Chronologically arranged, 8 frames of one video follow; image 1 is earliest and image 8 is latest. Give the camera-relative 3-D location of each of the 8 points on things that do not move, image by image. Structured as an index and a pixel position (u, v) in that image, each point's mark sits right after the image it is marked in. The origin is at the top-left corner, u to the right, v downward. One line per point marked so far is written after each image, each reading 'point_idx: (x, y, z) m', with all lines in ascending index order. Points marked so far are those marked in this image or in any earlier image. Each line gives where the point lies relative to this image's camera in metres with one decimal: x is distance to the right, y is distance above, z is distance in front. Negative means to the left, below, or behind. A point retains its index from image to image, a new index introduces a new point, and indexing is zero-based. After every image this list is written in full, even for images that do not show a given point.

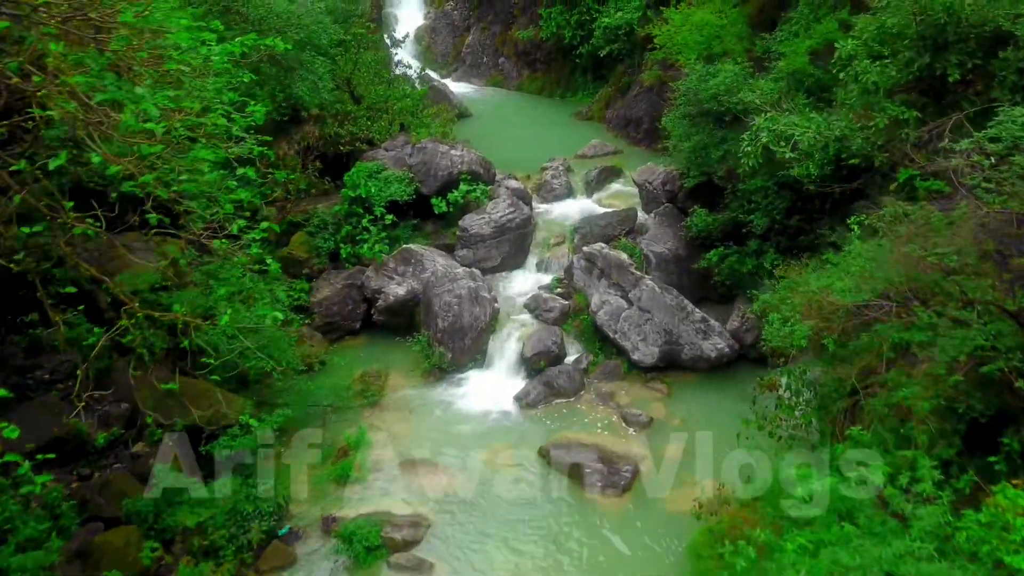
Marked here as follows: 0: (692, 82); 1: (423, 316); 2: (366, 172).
0: (+2.7, +3.1, +12.3) m
1: (-1.3, -0.4, +12.5) m
2: (-2.4, +1.9, +13.7) m
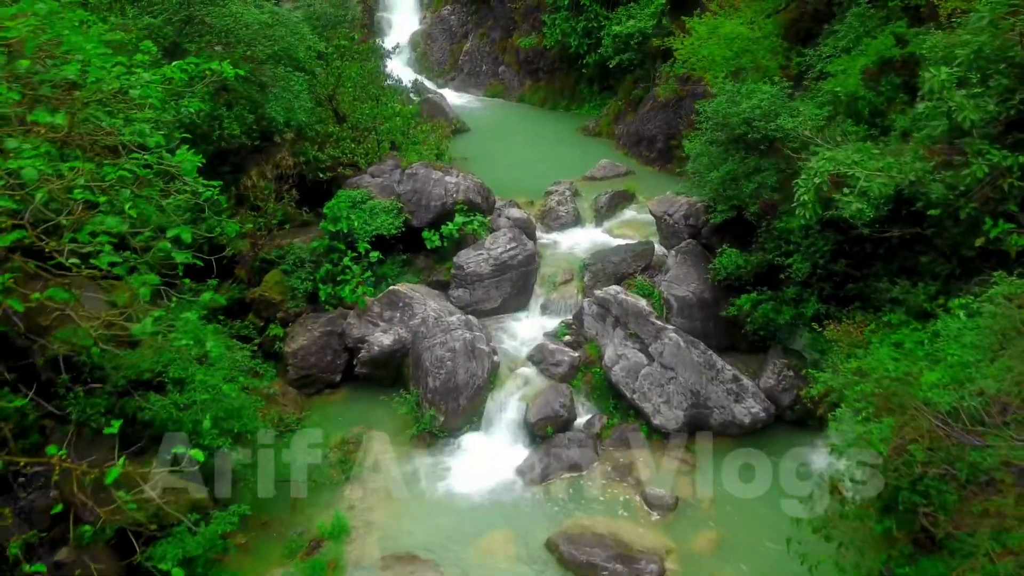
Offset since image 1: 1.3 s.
0: (+2.7, +2.4, +10.7) m
1: (-1.3, -1.1, +10.9) m
2: (-2.4, +1.2, +12.1) m
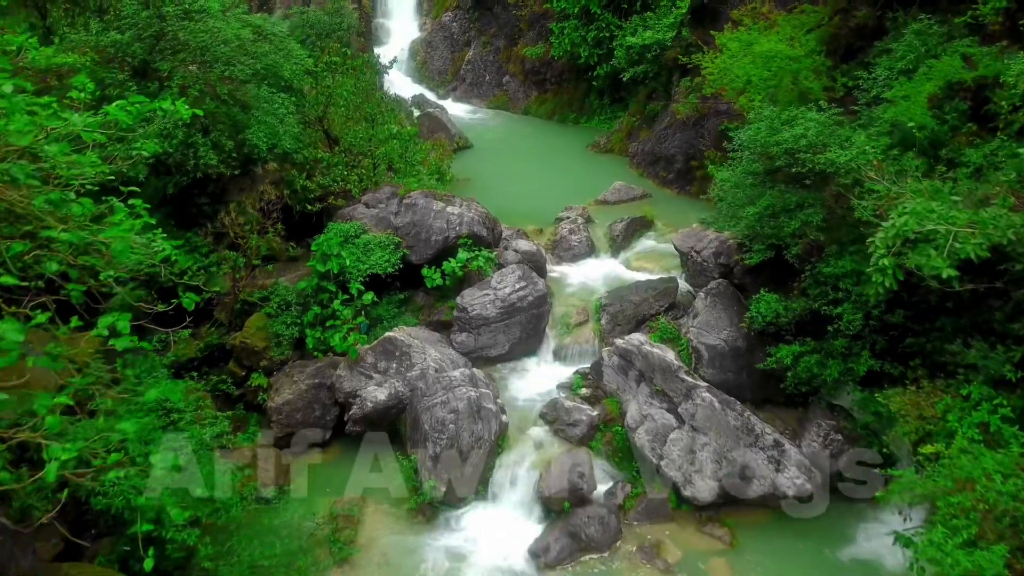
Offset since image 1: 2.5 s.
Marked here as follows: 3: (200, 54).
0: (+2.8, +1.8, +9.5) m
1: (-1.2, -1.7, +9.7) m
2: (-2.3, +0.7, +10.9) m
3: (-3.8, +2.9, +10.1) m
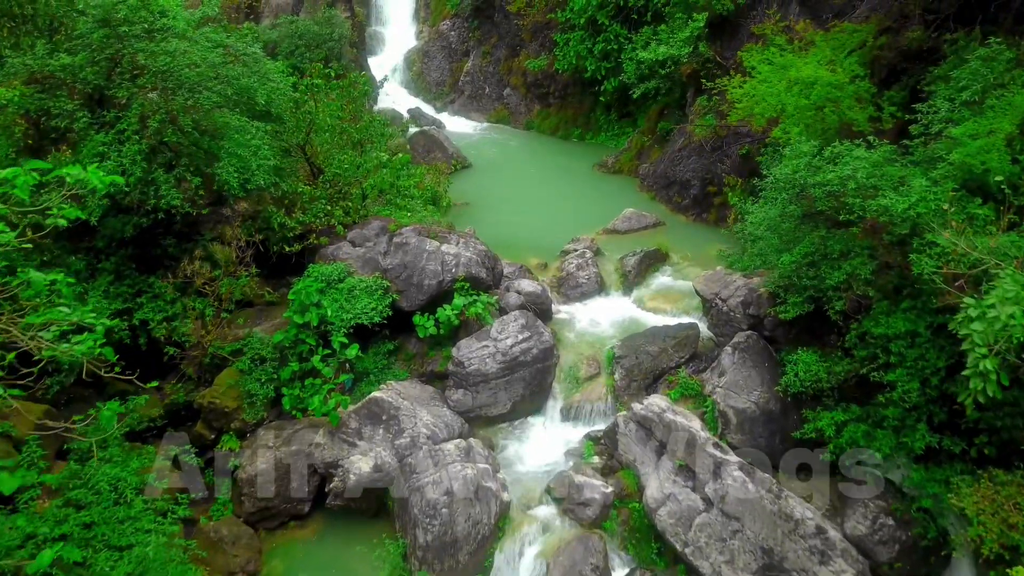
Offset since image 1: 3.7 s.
0: (+2.9, +1.2, +8.4) m
1: (-1.2, -2.3, +8.5) m
2: (-2.3, +0.1, +9.7) m
3: (-3.8, +2.3, +8.9) m
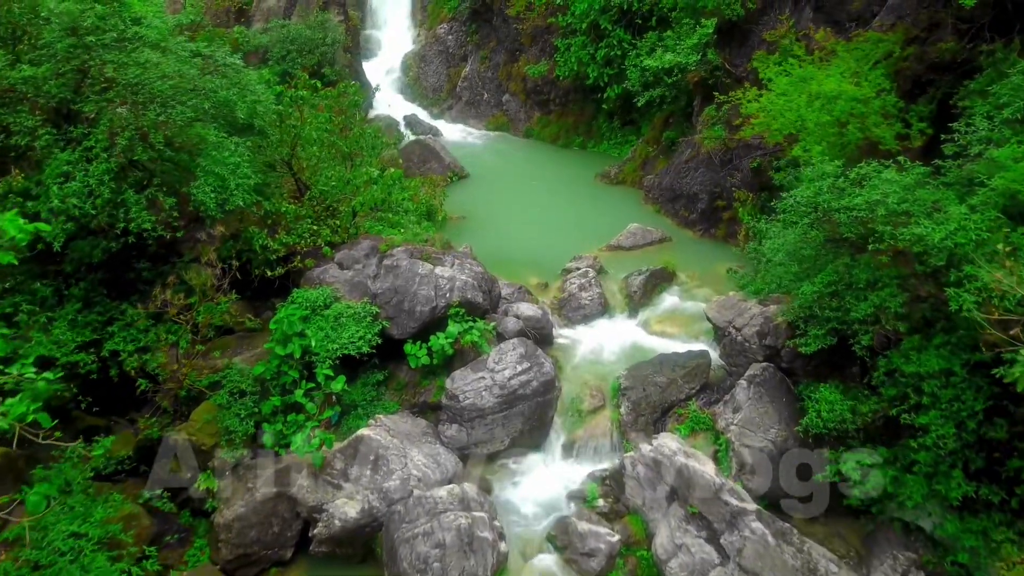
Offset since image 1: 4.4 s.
0: (+2.8, +0.9, +7.7) m
1: (-1.2, -2.6, +7.8) m
2: (-2.3, -0.2, +9.1) m
3: (-3.8, +2.0, +8.2) m
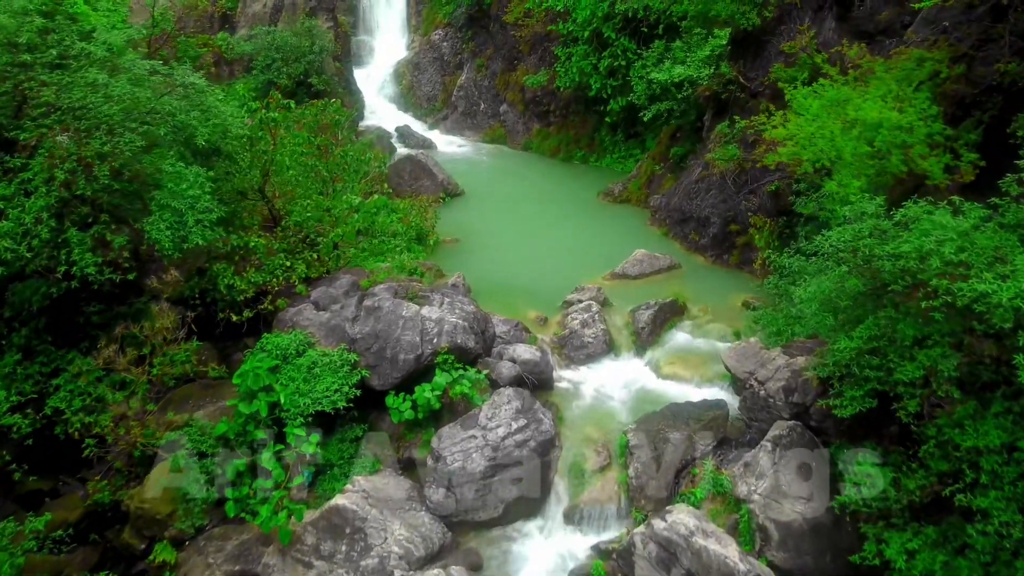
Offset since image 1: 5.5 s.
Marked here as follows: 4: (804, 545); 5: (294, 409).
0: (+2.8, +0.4, +6.7) m
1: (-1.2, -3.0, +6.9) m
2: (-2.3, -0.7, +8.1) m
3: (-3.9, +1.5, +7.3) m
4: (+2.5, -2.2, +7.1) m
5: (-2.0, -1.1, +7.8) m
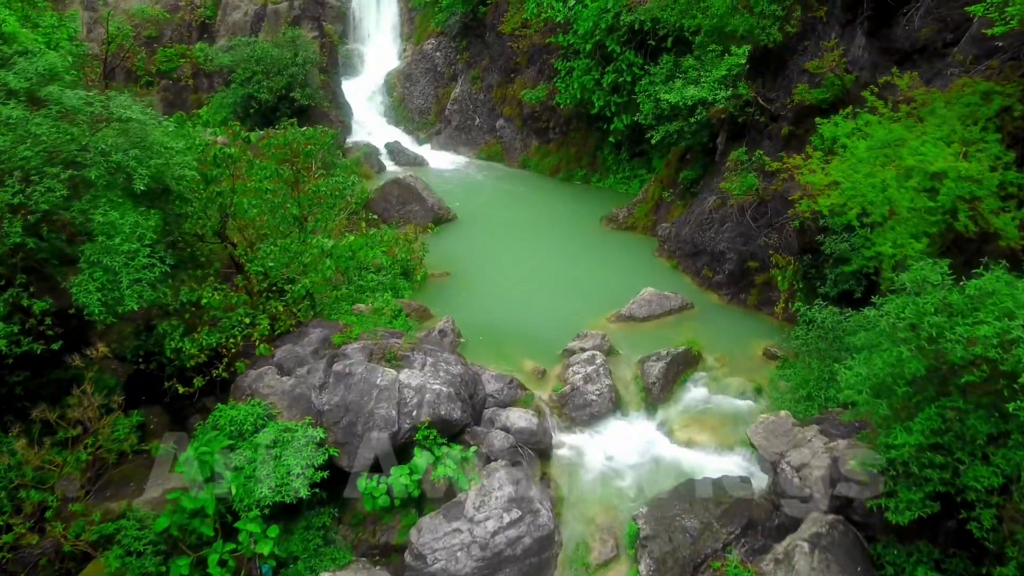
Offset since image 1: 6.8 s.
0: (+2.7, -0.1, +5.6) m
1: (-1.3, -3.6, +5.7) m
2: (-2.4, -1.3, +6.9) m
3: (-4.0, +0.9, +6.1) m
4: (+2.4, -2.8, +5.9) m
5: (-2.1, -1.7, +6.7) m
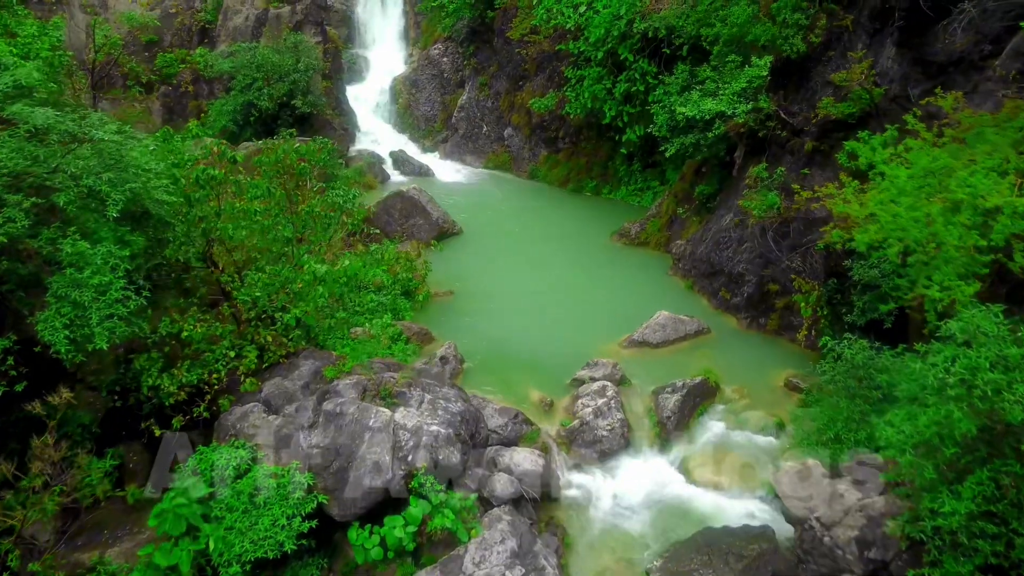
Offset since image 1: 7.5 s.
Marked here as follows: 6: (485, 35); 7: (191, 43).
0: (+2.7, -0.4, +5.0) m
1: (-1.3, -3.9, +5.2) m
2: (-2.4, -1.5, +6.4) m
3: (-3.9, +0.7, +5.6) m
4: (+2.5, -3.1, +5.3) m
5: (-2.1, -2.0, +6.2) m
6: (-0.6, +5.6, +18.2) m
7: (-7.1, +5.5, +18.4) m
